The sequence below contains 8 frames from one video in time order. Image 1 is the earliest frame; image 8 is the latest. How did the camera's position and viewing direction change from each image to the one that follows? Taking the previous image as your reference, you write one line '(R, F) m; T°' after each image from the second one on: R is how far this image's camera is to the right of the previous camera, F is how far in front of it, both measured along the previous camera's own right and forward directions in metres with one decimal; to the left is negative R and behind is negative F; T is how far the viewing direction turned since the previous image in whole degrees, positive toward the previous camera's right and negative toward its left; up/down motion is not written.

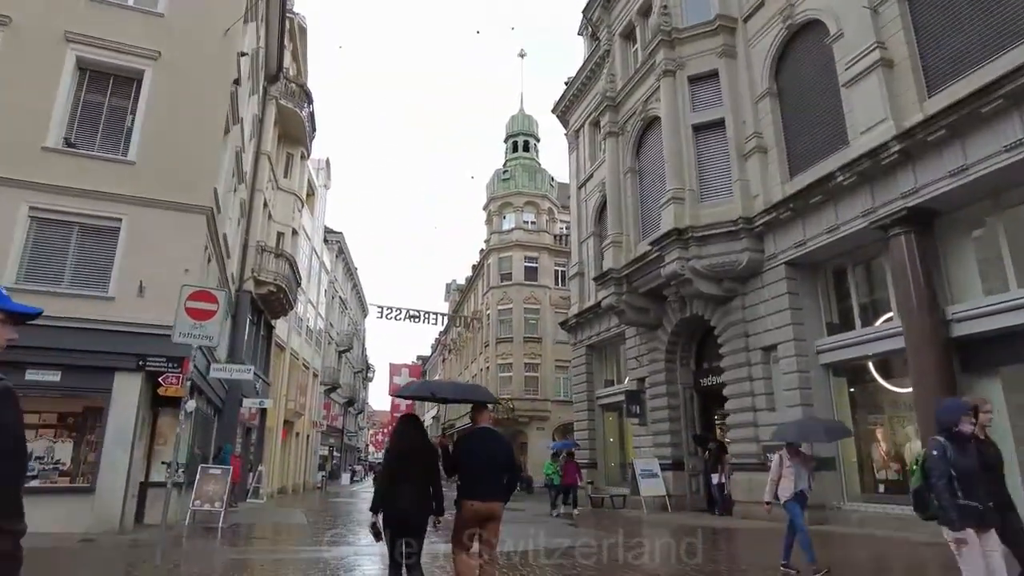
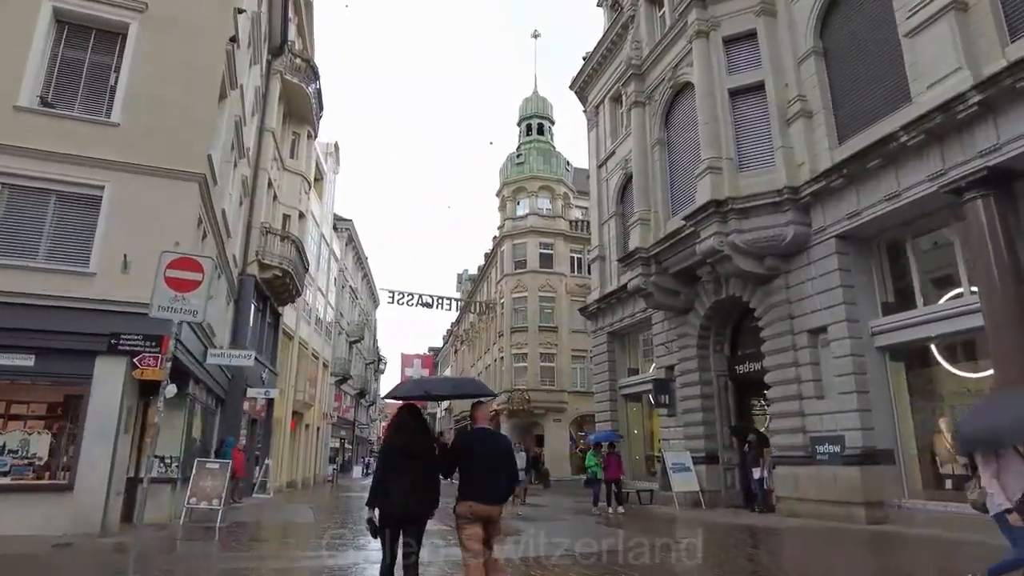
(-0.3, +1.3) m; -1°
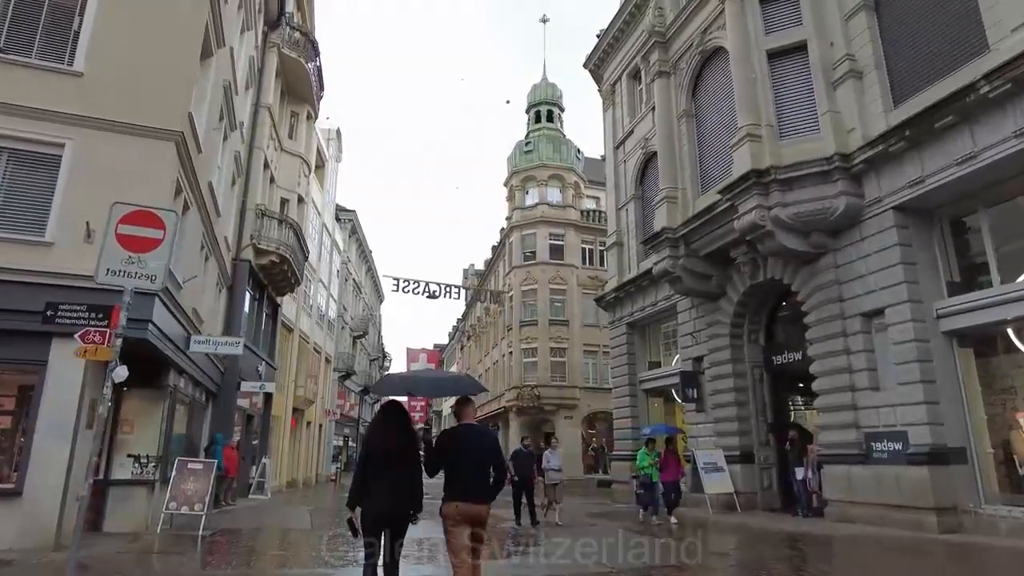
(-0.3, +1.5) m; 0°
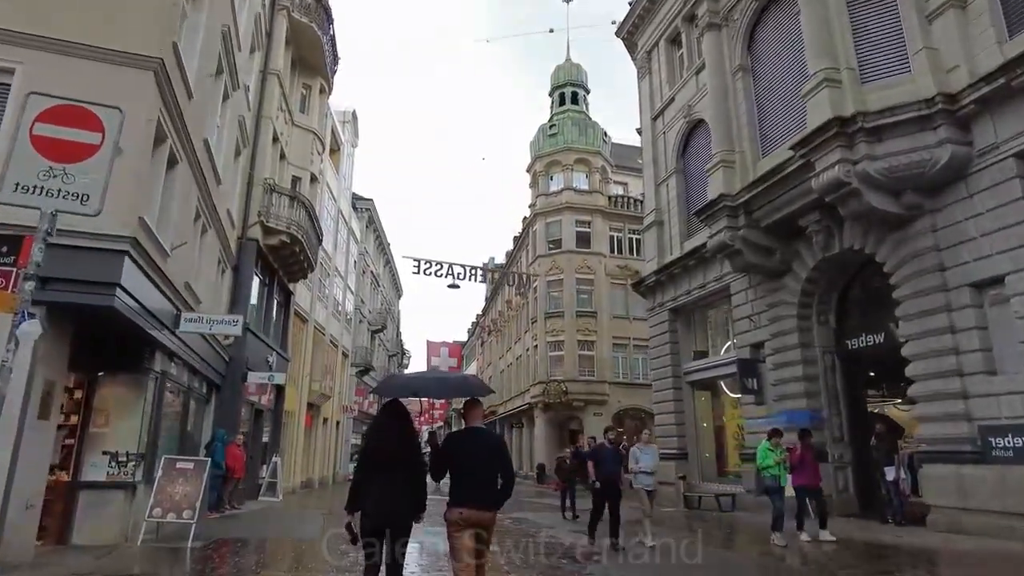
(-0.4, +1.8) m; -2°
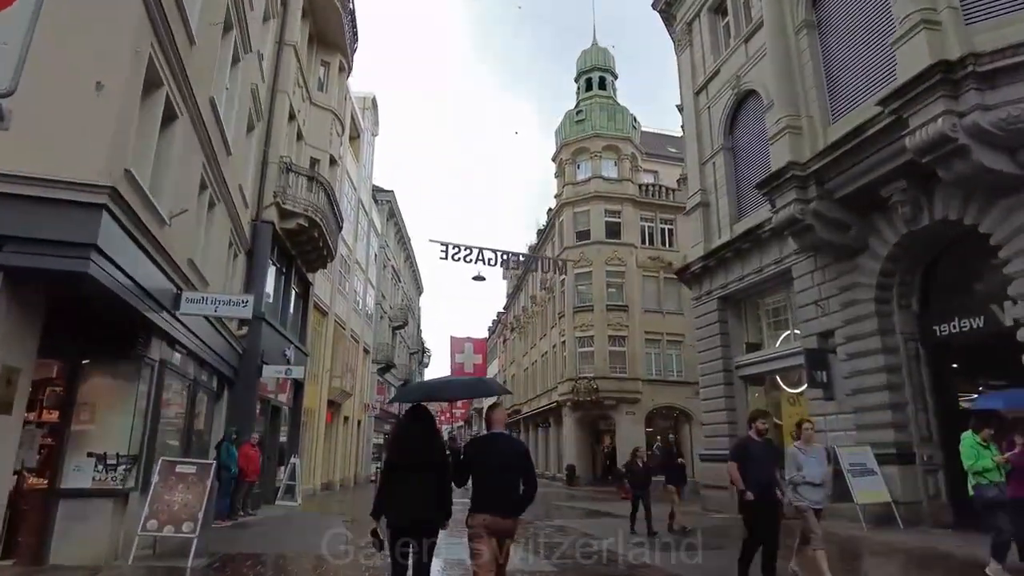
(-0.5, +1.5) m; -2°
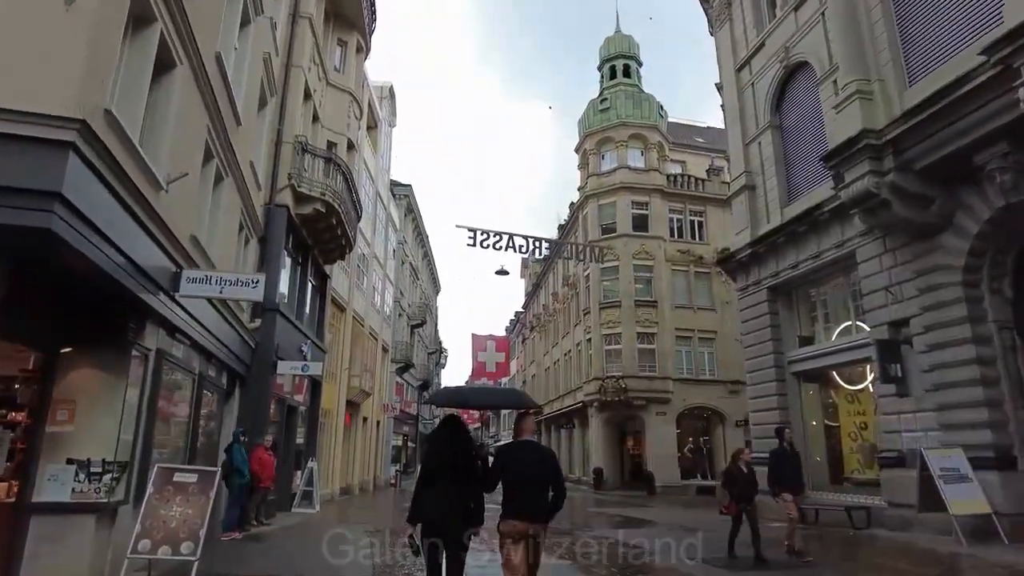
(-0.5, +1.3) m; -1°
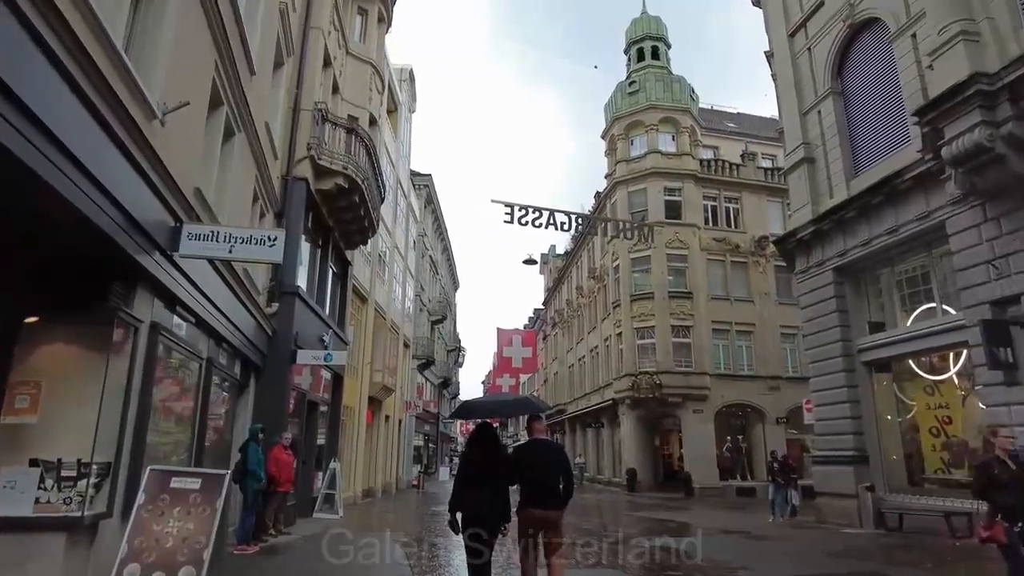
(-0.6, +1.5) m; -1°
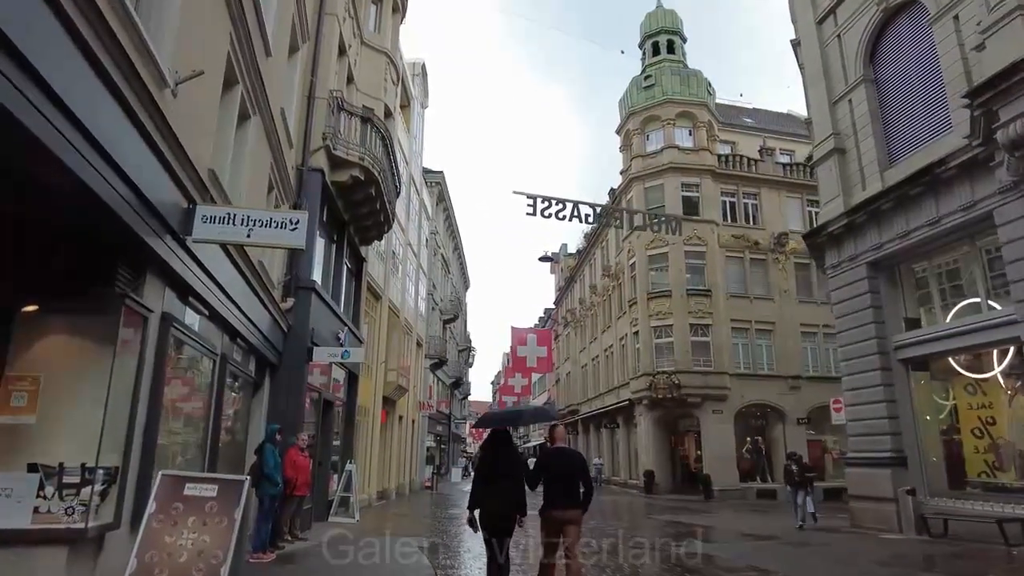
(-0.3, +0.5) m; -1°
